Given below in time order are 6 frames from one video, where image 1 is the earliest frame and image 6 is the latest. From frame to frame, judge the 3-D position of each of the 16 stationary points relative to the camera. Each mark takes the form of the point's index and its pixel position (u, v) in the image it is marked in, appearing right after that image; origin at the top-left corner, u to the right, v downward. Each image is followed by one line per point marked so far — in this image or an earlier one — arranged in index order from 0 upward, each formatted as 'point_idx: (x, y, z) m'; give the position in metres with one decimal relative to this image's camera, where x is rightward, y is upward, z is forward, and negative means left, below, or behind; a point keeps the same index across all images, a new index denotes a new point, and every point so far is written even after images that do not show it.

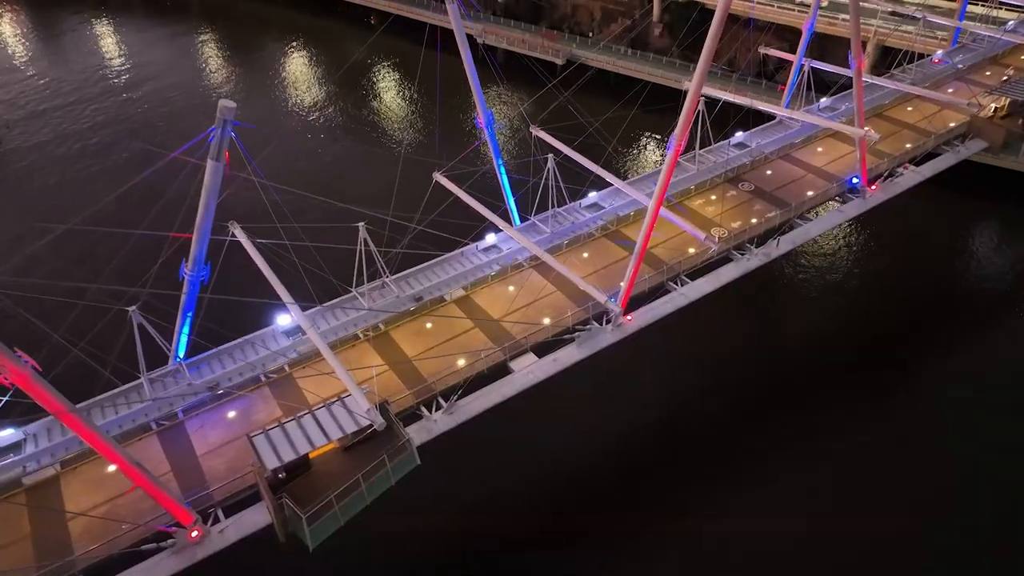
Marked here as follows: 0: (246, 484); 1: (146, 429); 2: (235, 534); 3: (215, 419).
0: (-7.0, -5.2, +17.6) m
1: (-10.6, -4.2, +19.3) m
2: (-6.9, -6.1, +16.6) m
3: (-8.8, -4.0, +19.7) m
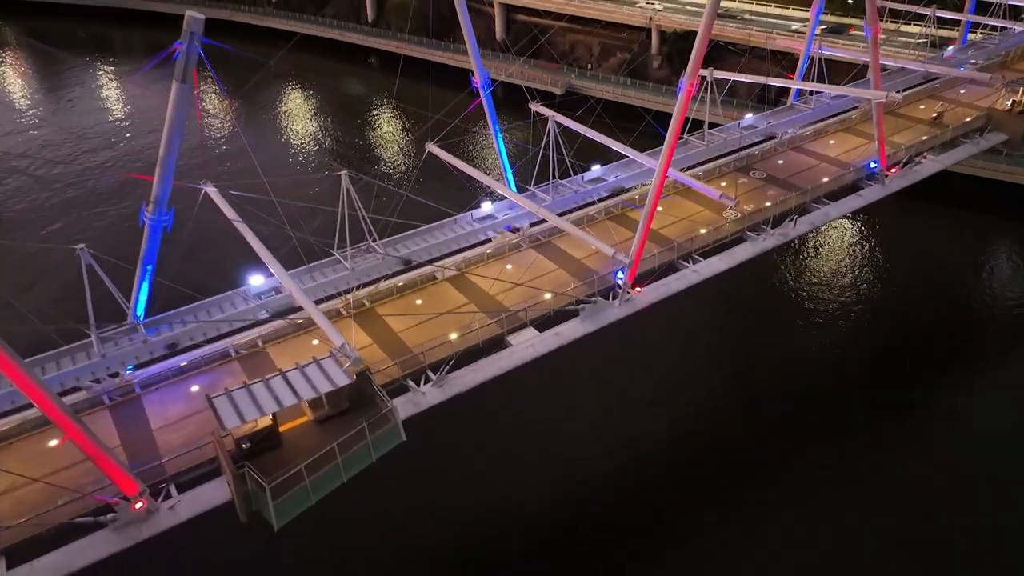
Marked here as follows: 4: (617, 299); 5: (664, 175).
0: (-7.1, -3.9, +15.3) m
1: (-10.7, -3.0, +17.1) m
2: (-6.9, -4.8, +14.3) m
3: (-8.9, -2.8, +17.6) m
4: (+3.1, -0.3, +19.8) m
5: (+4.2, +3.2, +18.9) m
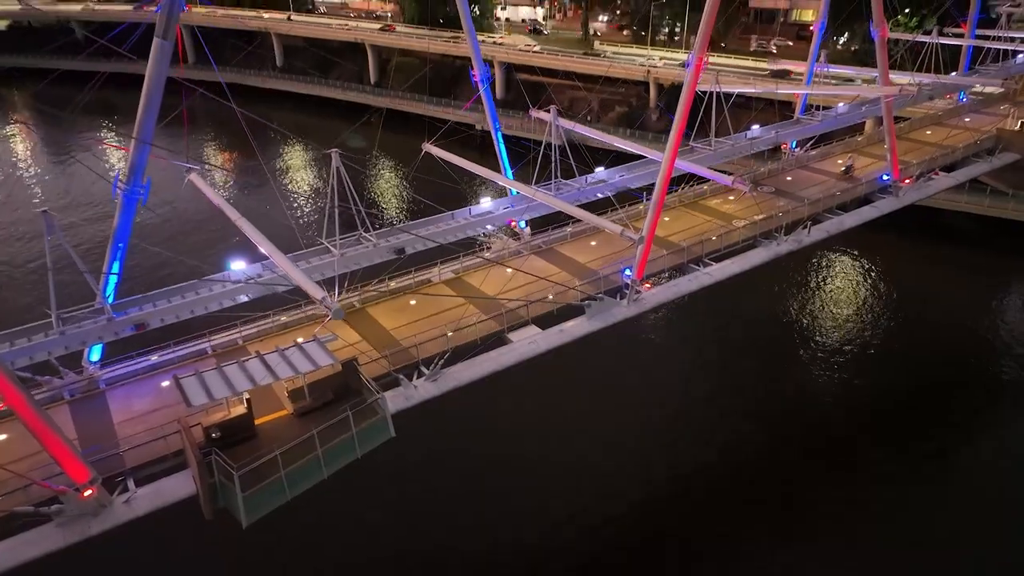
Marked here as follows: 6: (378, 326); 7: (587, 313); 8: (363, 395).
0: (-7.1, -3.3, +13.7) m
1: (-10.7, -2.6, +15.6) m
2: (-6.9, -4.1, +12.6) m
3: (-8.9, -2.5, +16.1) m
4: (+3.1, -0.3, +18.5) m
5: (+4.2, +3.2, +18.0) m
6: (-3.6, -1.0, +18.0) m
7: (+2.0, -0.7, +17.9) m
8: (-3.3, -2.3, +14.6) m
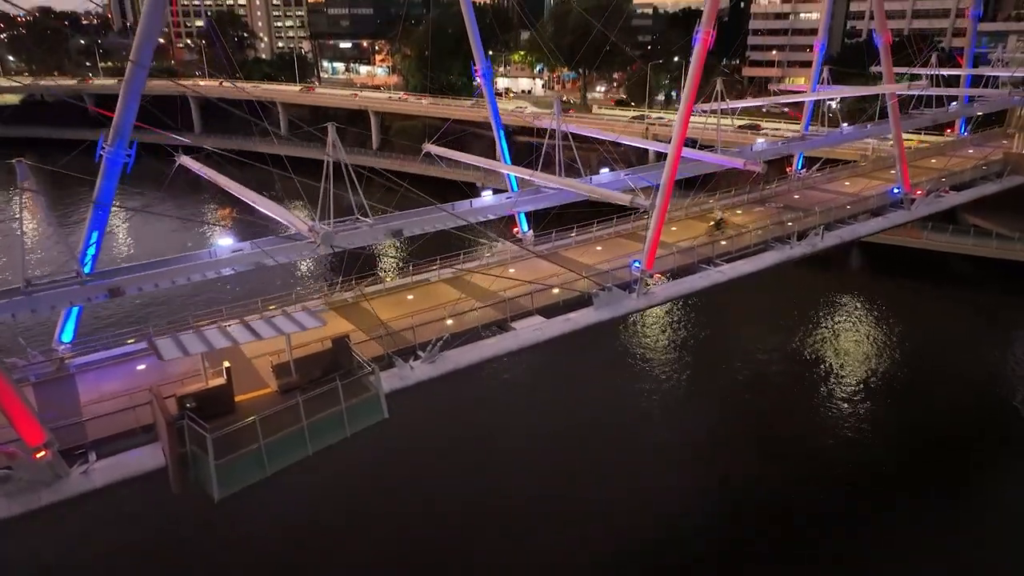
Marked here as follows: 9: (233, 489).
0: (-7.0, -2.5, +12.5) m
1: (-10.6, -1.9, +14.4) m
2: (-6.9, -3.2, +11.3) m
3: (-8.8, -1.9, +14.8) m
4: (+3.2, -0.1, +17.6) m
5: (+4.4, +3.4, +17.5) m
6: (-3.5, -0.7, +17.0) m
7: (+2.1, -0.4, +16.9) m
8: (-3.2, -1.7, +13.4) m
9: (-4.7, -3.4, +11.2) m
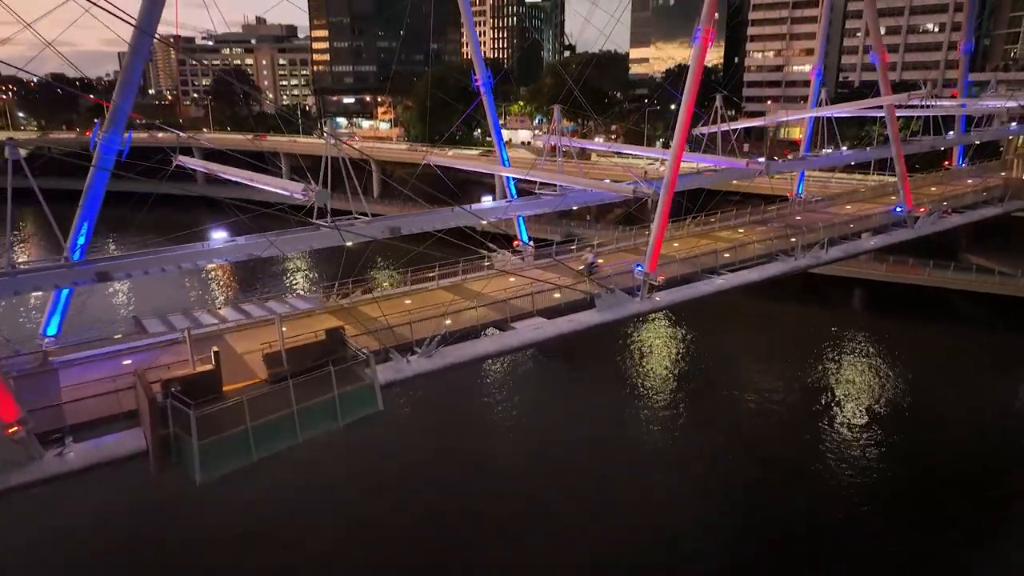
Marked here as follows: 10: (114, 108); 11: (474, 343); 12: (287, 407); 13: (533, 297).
0: (-7.0, -2.2, +11.9) m
1: (-10.6, -1.7, +13.8) m
2: (-6.8, -2.7, +10.6) m
3: (-8.8, -1.7, +14.3) m
4: (+3.2, -0.2, +17.2) m
5: (+4.4, +3.3, +17.4) m
6: (-3.5, -0.7, +16.5) m
7: (+2.1, -0.5, +16.5) m
8: (-3.2, -1.4, +12.9) m
9: (-4.7, -2.9, +10.5) m
10: (-8.1, +3.6, +13.7) m
11: (-0.8, -1.2, +14.6) m
12: (-3.9, -2.0, +11.4) m
13: (+0.5, -0.2, +16.4) m
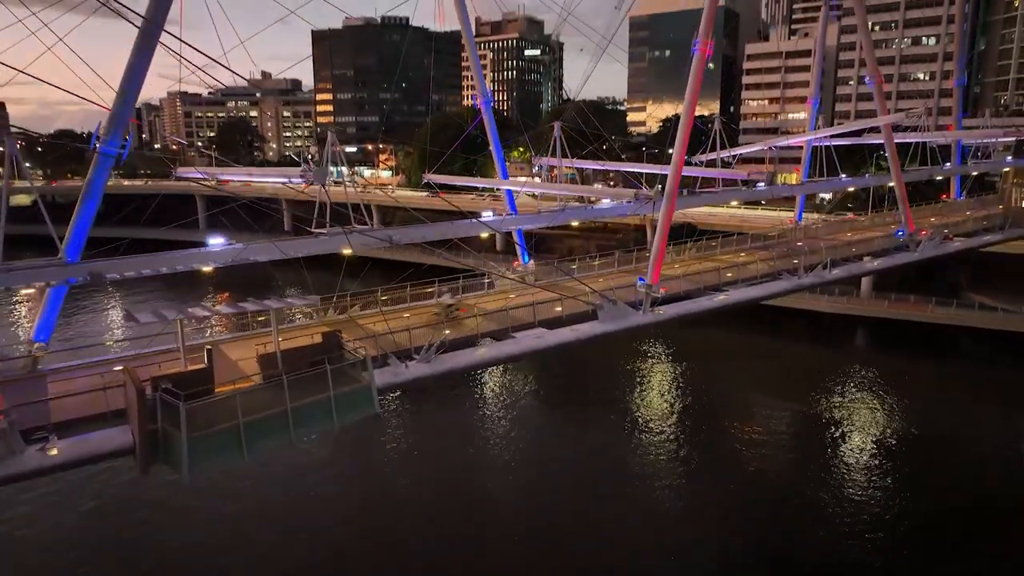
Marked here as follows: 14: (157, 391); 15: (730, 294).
0: (-7.0, -2.1, +11.5) m
1: (-10.6, -1.7, +13.4) m
2: (-6.8, -2.6, +10.2) m
3: (-8.8, -1.8, +13.9) m
4: (+3.3, -0.6, +17.0) m
5: (+4.5, +2.9, +17.4) m
6: (-3.5, -1.0, +16.2) m
7: (+2.1, -0.8, +16.2) m
8: (-3.1, -1.4, +12.5) m
9: (-4.7, -2.7, +10.1) m
10: (-8.0, +3.5, +13.7) m
11: (-0.8, -1.4, +14.3) m
12: (-3.8, -1.9, +11.0) m
13: (+0.6, -0.5, +16.1) m
14: (-5.7, -1.8, +10.7) m
15: (+6.0, -0.2, +18.2) m
